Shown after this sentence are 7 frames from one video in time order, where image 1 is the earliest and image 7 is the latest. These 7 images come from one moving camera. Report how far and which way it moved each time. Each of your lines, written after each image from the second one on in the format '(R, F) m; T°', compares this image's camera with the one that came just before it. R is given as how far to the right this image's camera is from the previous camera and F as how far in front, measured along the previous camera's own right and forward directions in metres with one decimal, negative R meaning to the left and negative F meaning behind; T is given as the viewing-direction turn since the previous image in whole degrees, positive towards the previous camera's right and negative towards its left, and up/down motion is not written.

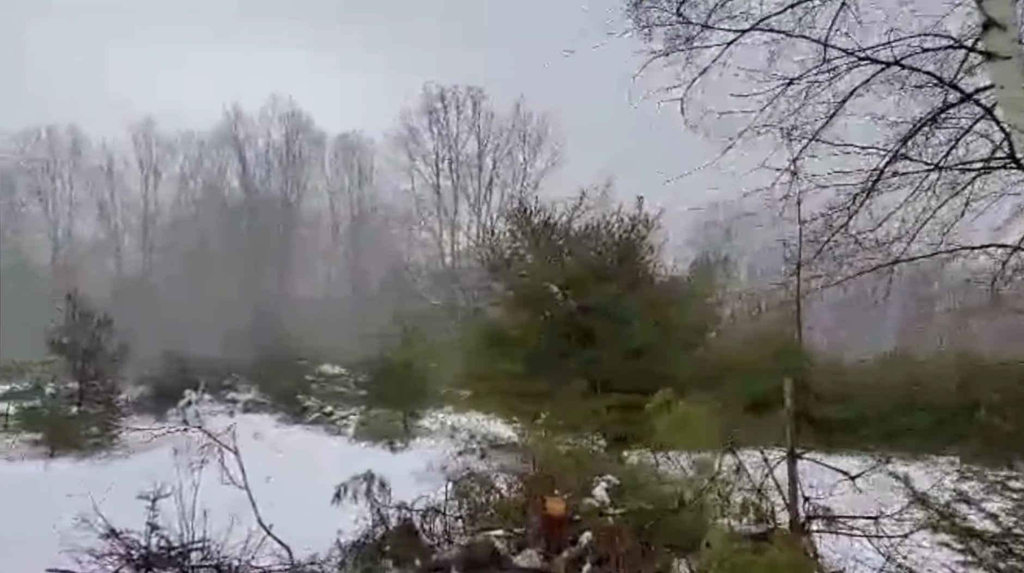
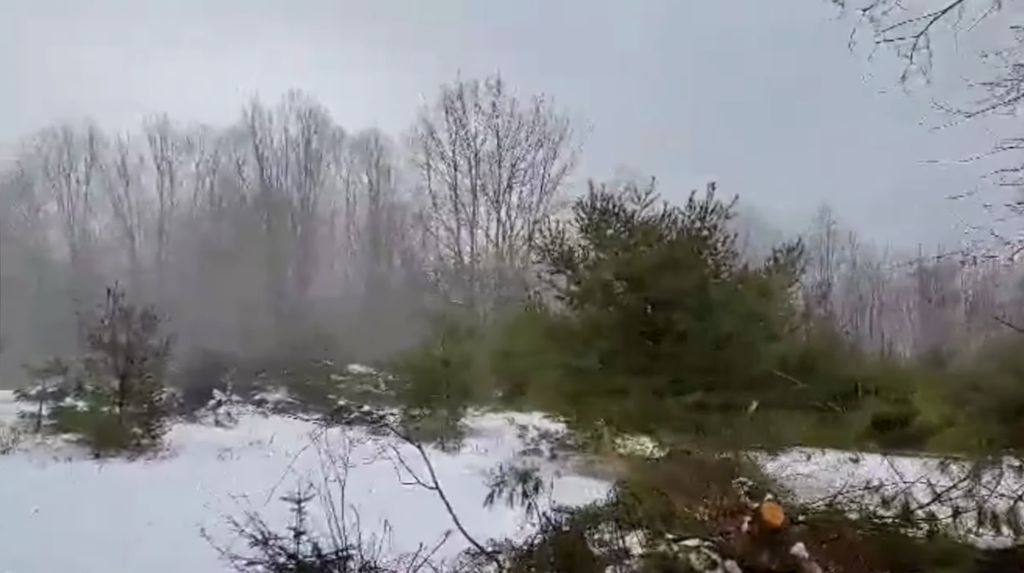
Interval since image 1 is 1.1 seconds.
(-0.8, +0.5) m; 0°
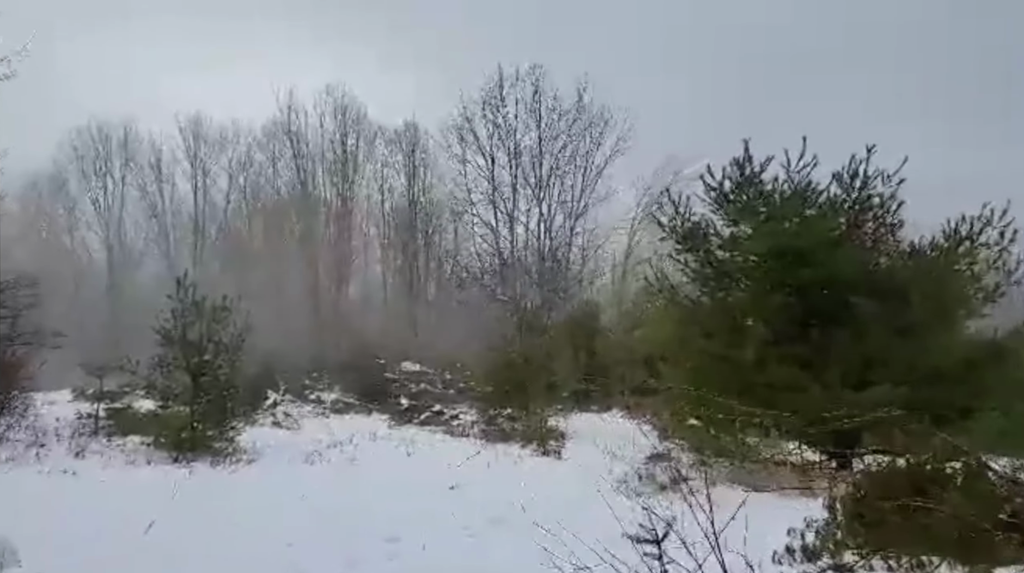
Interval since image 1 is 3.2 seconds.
(-1.3, +1.4) m; -1°
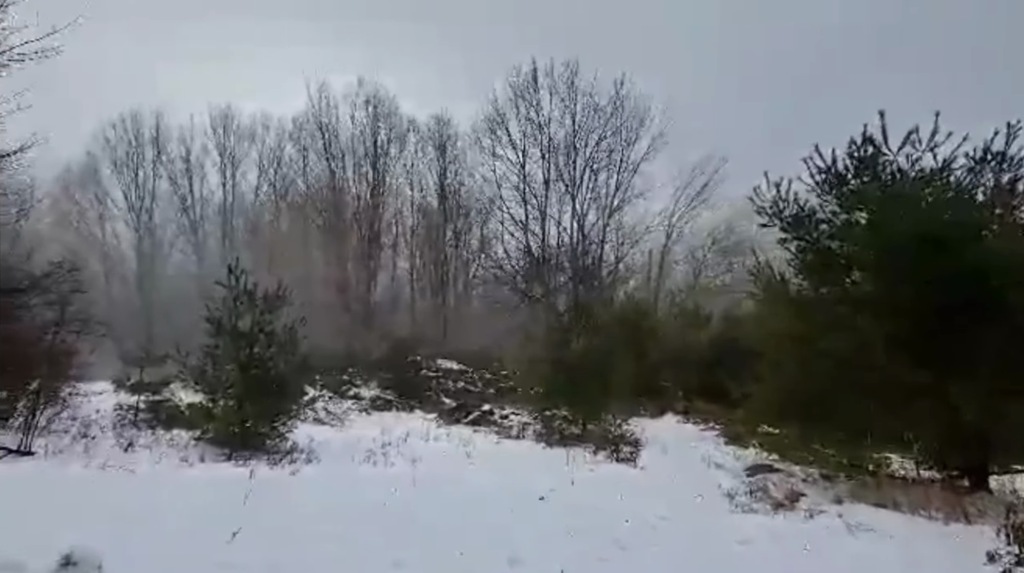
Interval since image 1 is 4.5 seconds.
(-0.8, +1.0) m; -1°
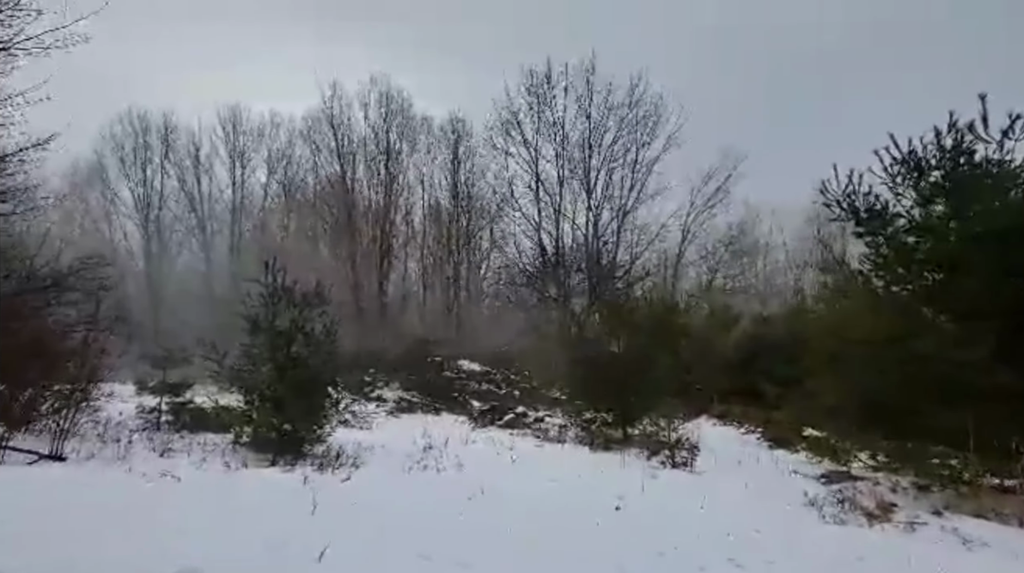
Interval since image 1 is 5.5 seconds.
(-0.7, +0.5) m; 0°
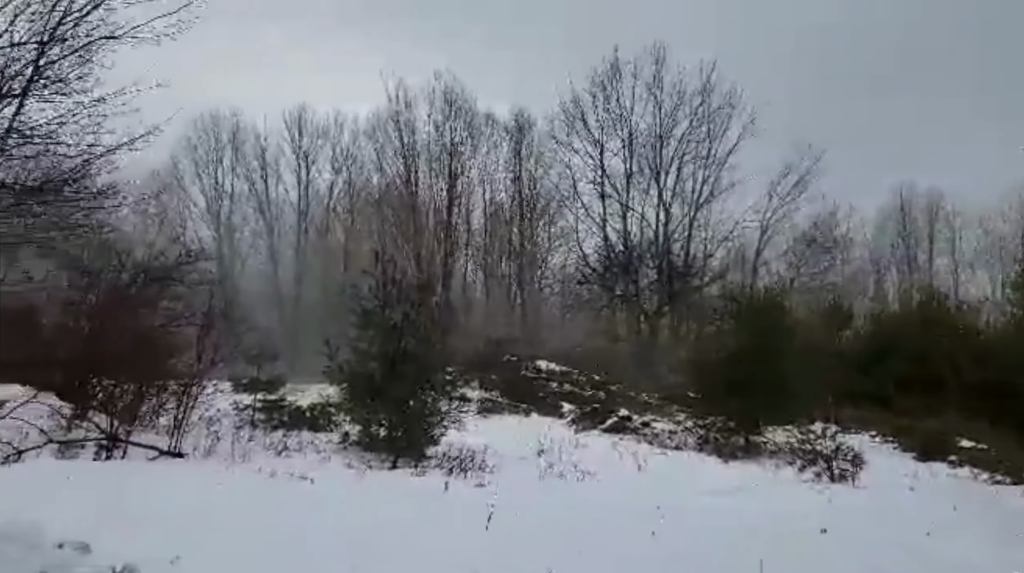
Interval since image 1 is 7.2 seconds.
(-1.2, +1.2) m; -3°
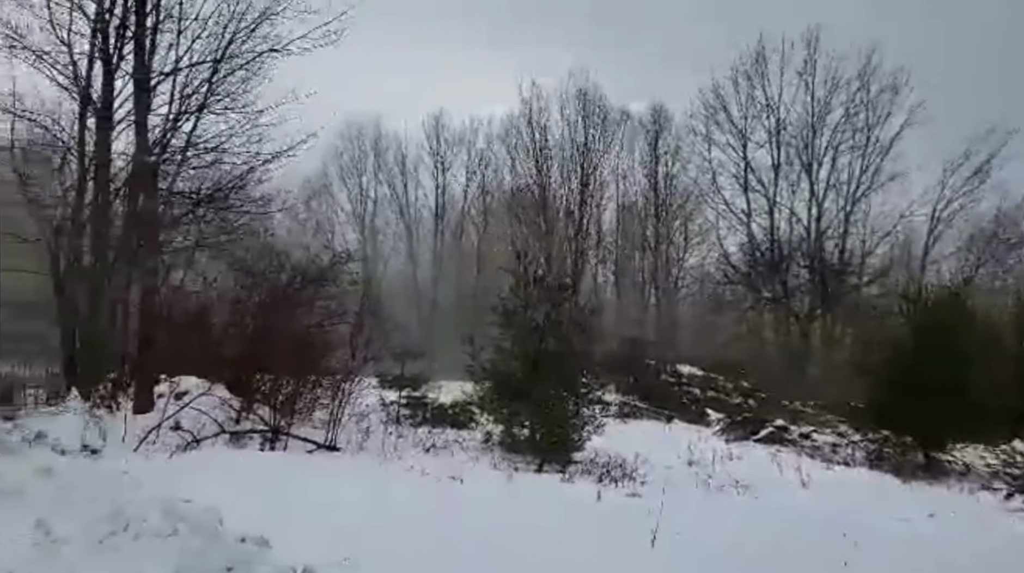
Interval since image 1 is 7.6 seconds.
(-0.3, +0.9) m; -8°
